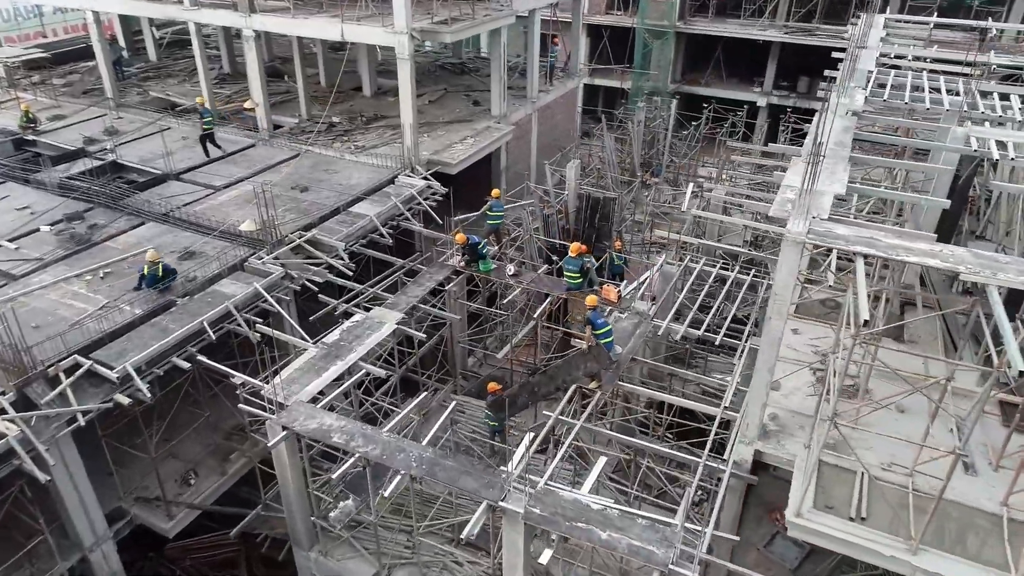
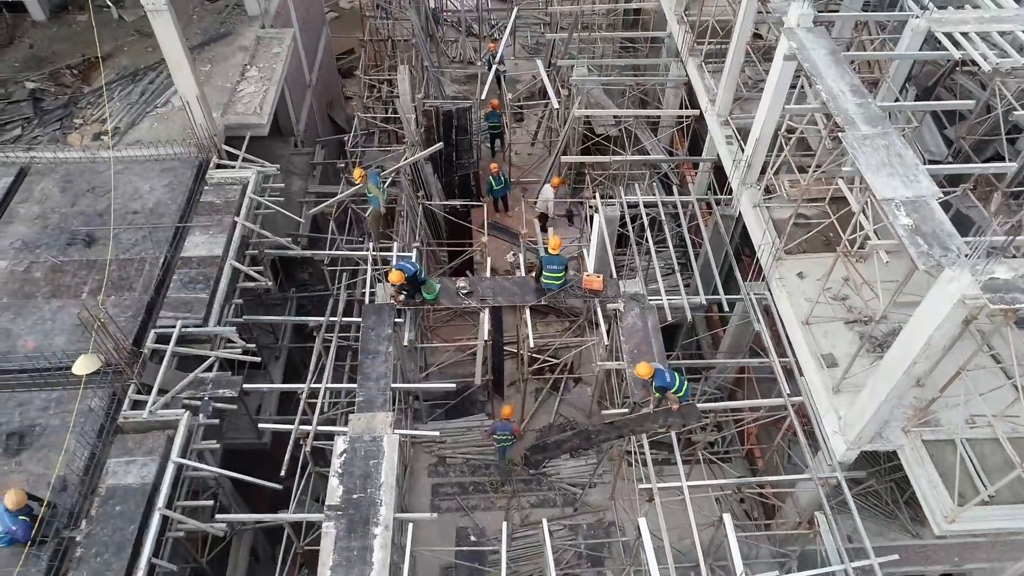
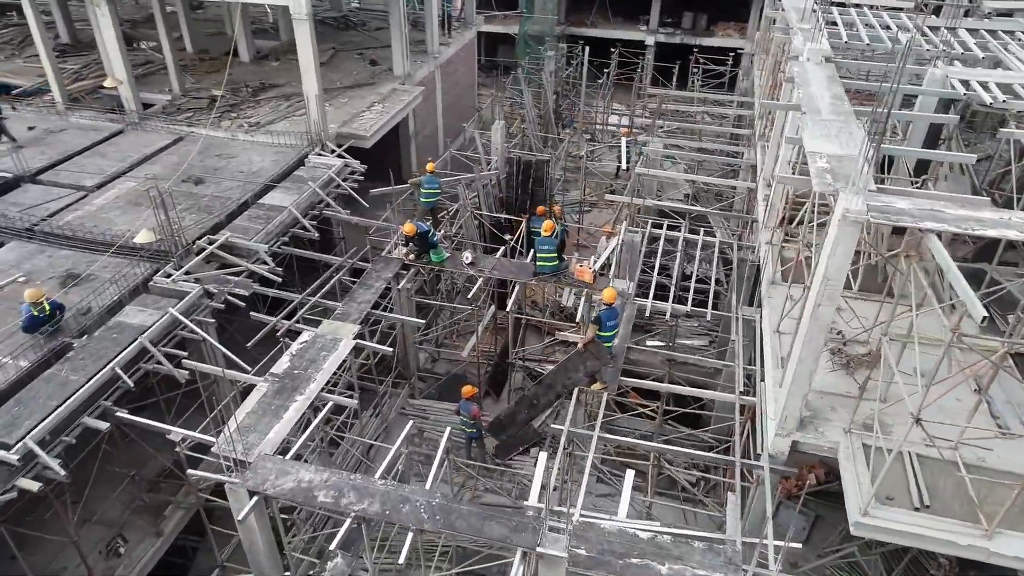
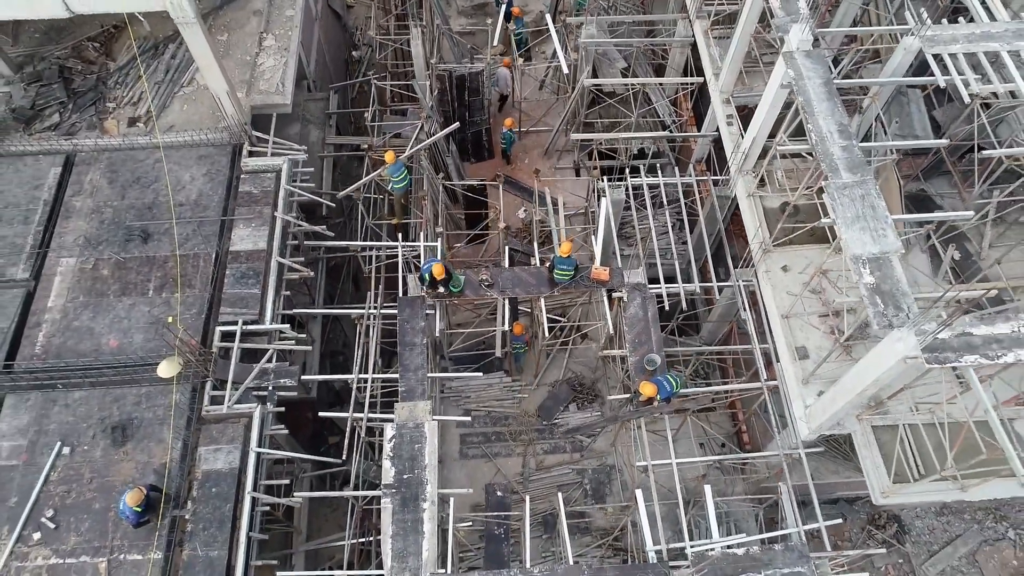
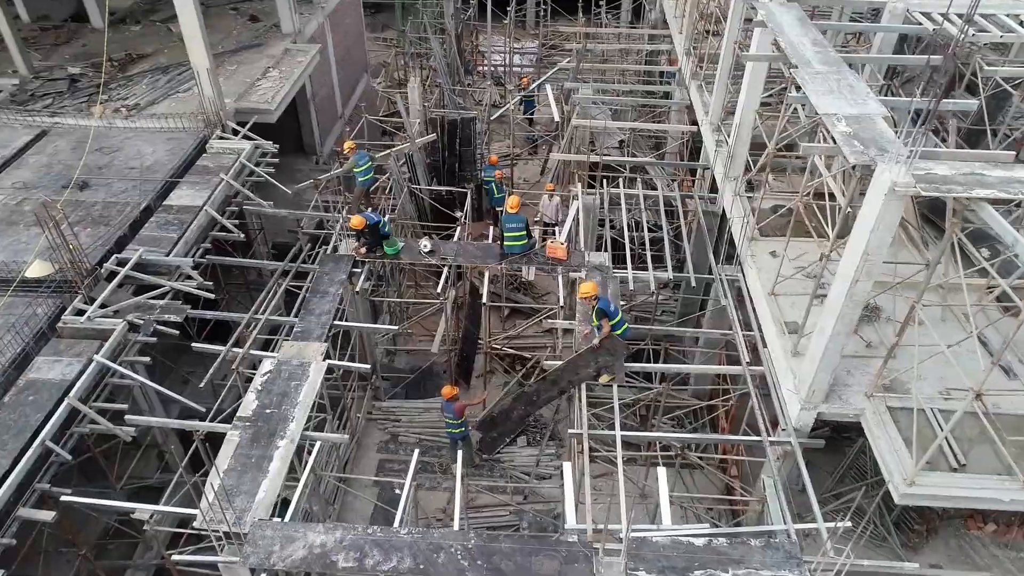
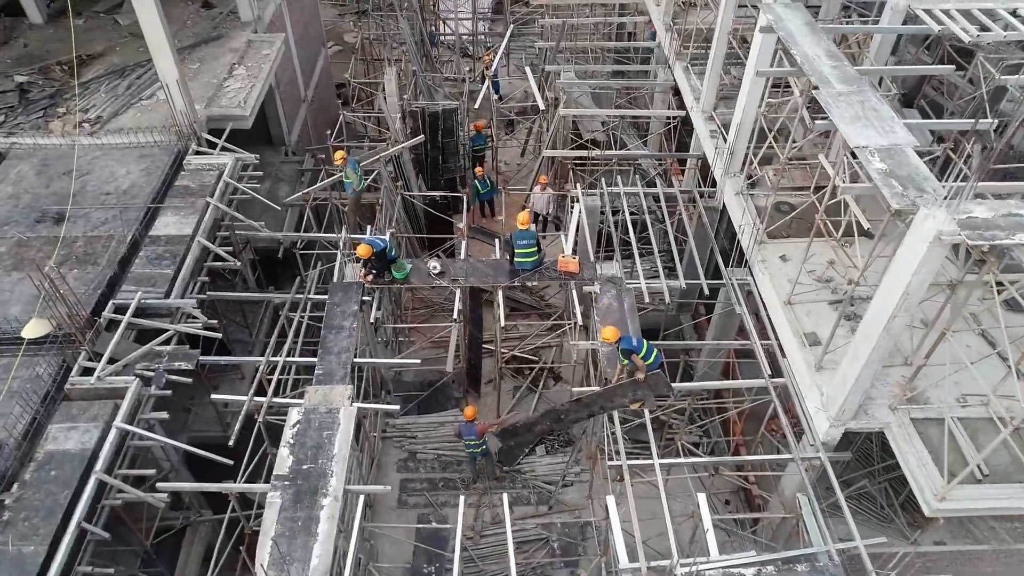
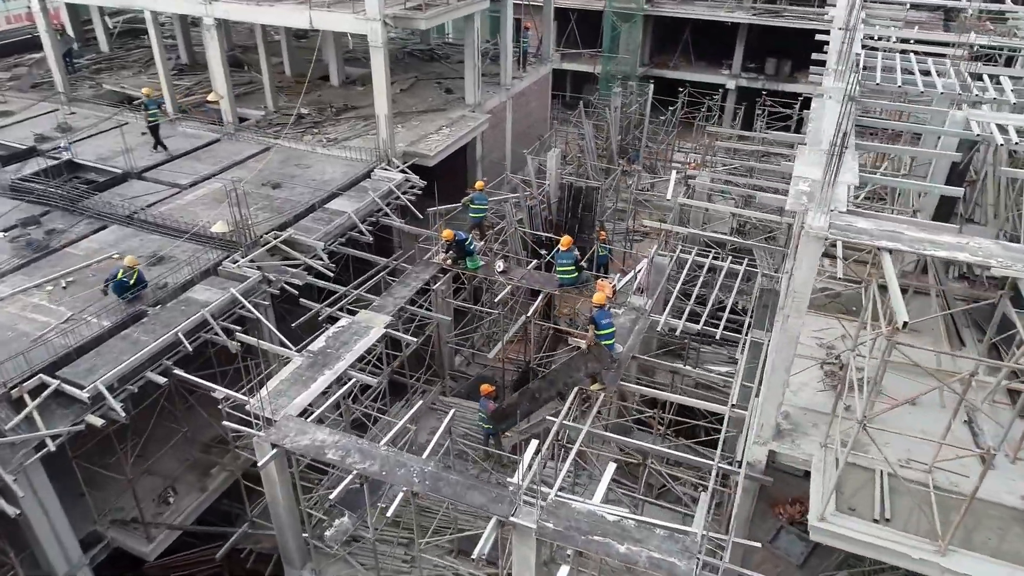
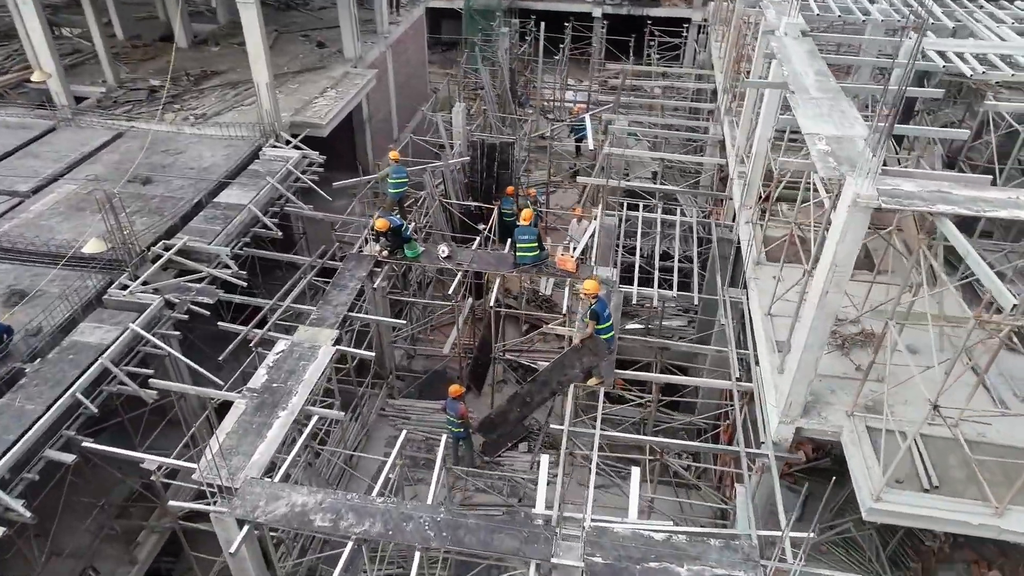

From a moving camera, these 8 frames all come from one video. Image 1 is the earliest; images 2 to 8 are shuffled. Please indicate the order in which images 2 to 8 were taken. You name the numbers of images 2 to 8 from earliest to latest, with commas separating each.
7, 3, 8, 5, 6, 2, 4
